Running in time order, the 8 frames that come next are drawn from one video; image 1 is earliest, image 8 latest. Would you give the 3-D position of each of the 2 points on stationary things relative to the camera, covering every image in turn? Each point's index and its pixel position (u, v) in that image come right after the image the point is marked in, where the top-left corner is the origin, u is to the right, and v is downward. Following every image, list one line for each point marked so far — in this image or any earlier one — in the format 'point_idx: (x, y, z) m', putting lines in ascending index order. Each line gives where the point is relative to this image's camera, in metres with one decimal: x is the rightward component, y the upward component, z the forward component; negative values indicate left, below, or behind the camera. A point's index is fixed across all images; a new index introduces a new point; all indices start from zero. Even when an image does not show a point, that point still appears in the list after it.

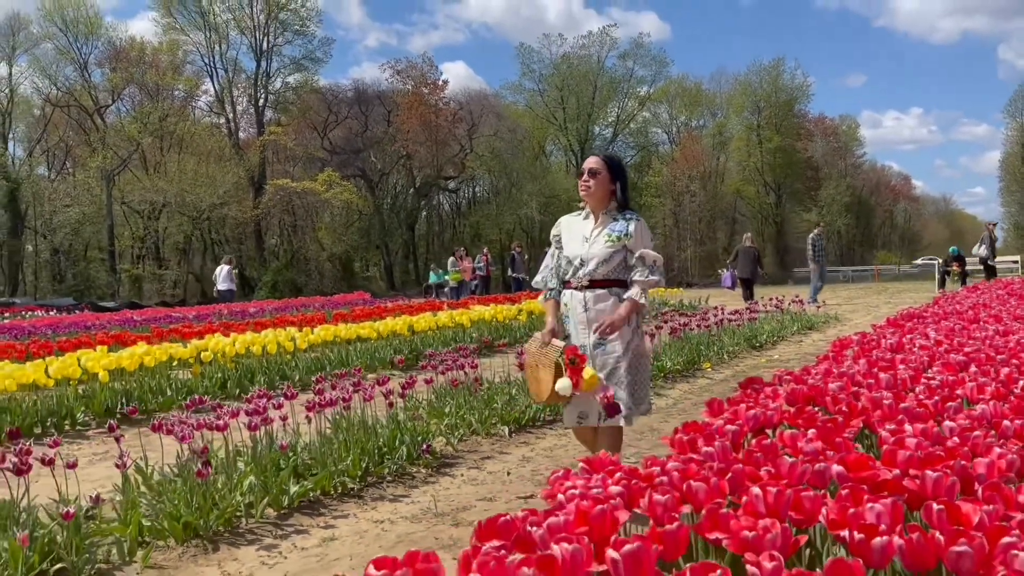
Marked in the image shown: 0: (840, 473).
0: (+0.9, -0.5, +2.4) m
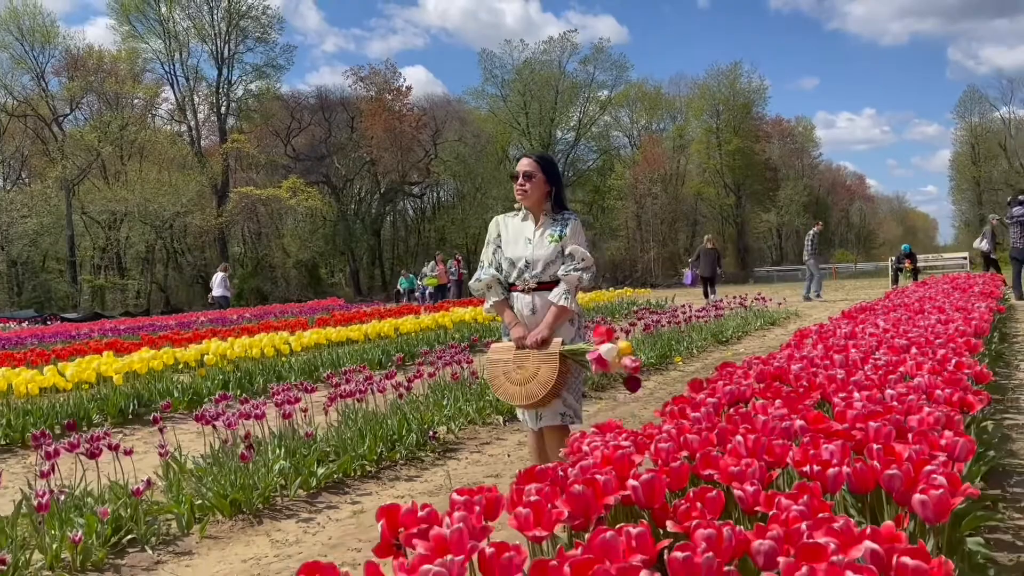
0: (+1.0, -0.5, +3.0) m
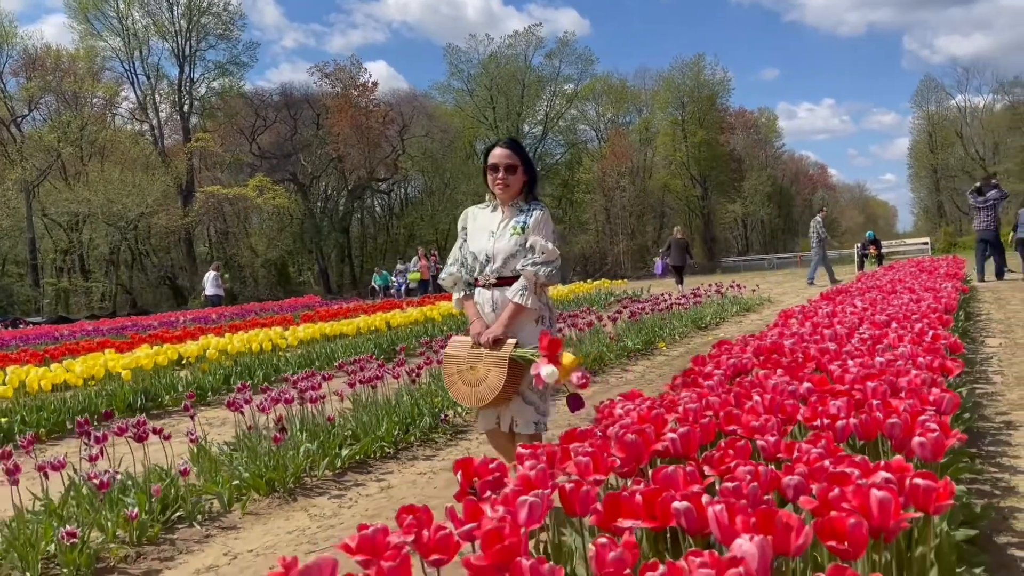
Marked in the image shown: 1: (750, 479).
0: (+1.2, -0.4, +3.3) m
1: (+0.6, -0.5, +2.2) m
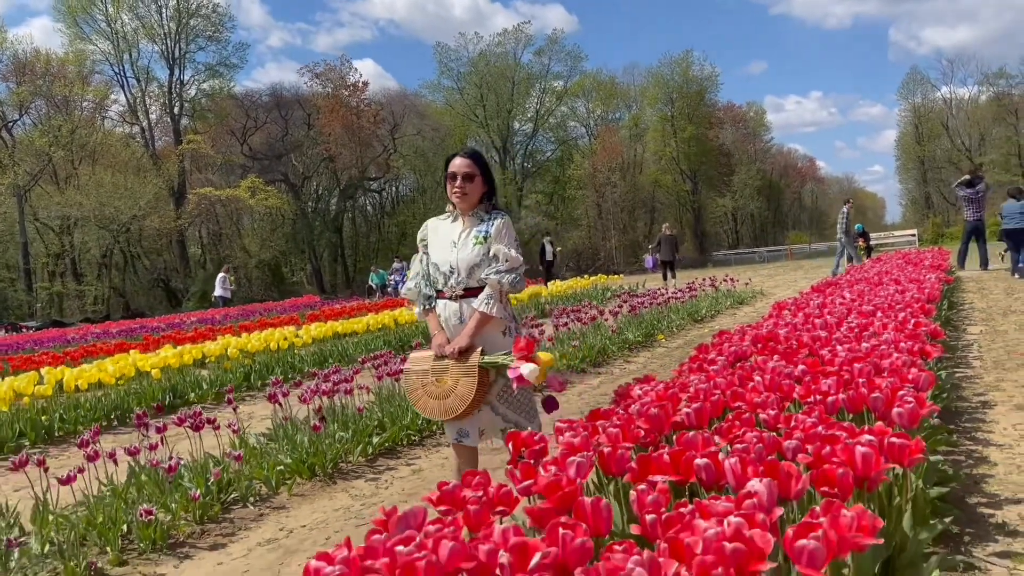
0: (+1.3, -0.4, +3.7) m
1: (+0.8, -0.5, +2.6) m
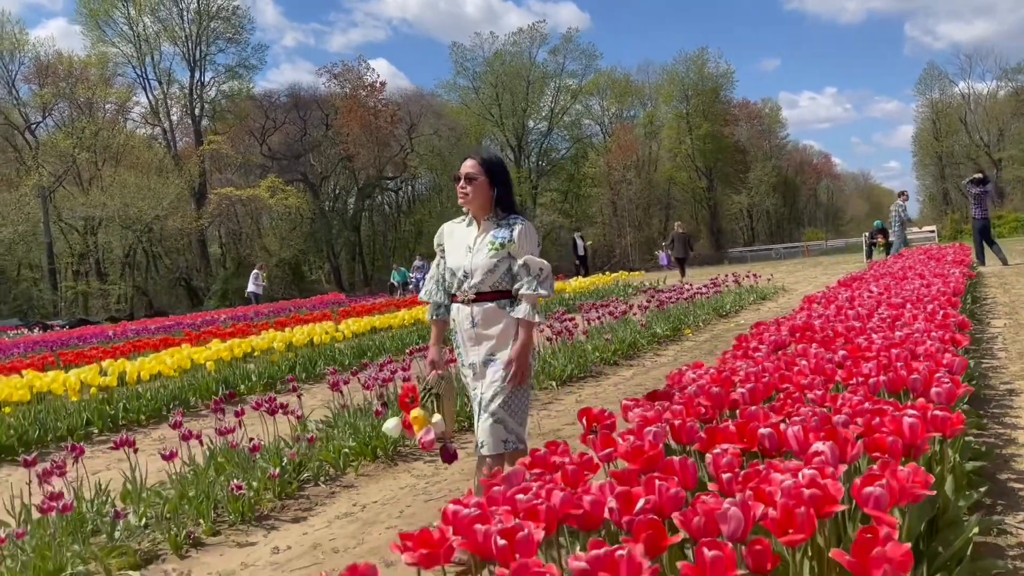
0: (+1.6, -0.3, +4.0) m
1: (+1.0, -0.4, +2.9) m
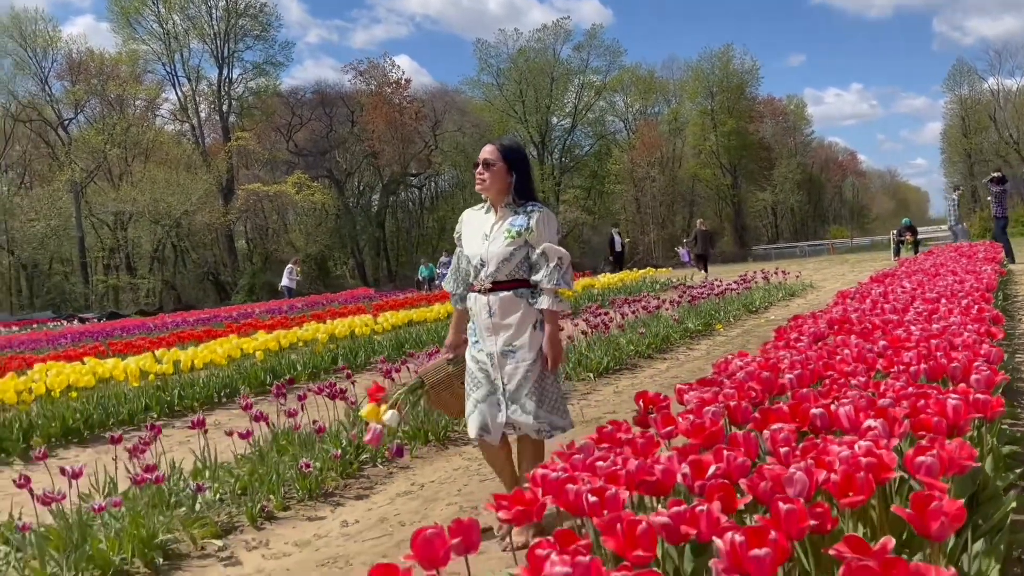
0: (+1.9, -0.3, +4.2) m
1: (+1.3, -0.4, +3.1) m
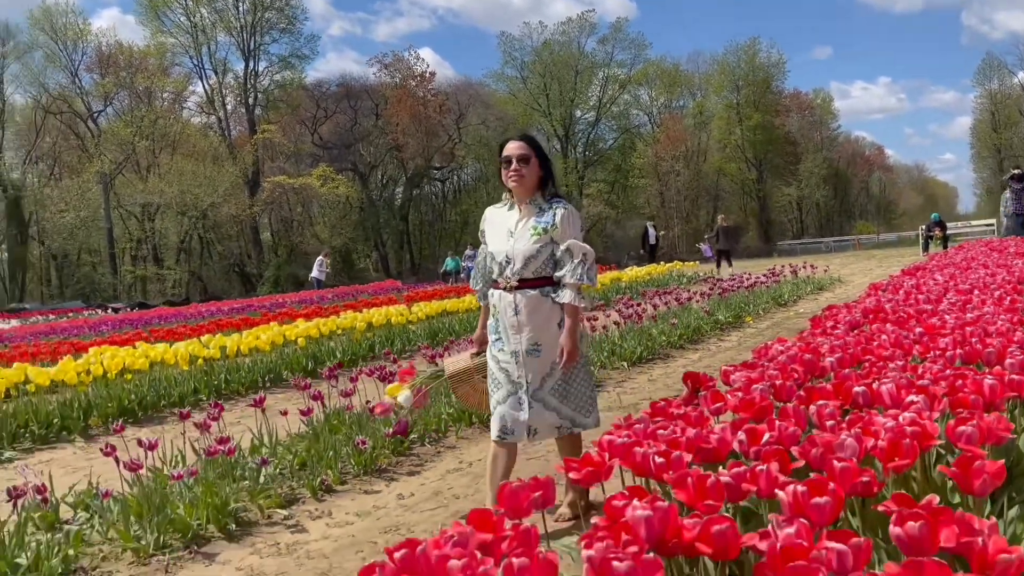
0: (+2.1, -0.2, +4.4) m
1: (+1.5, -0.4, +3.2) m
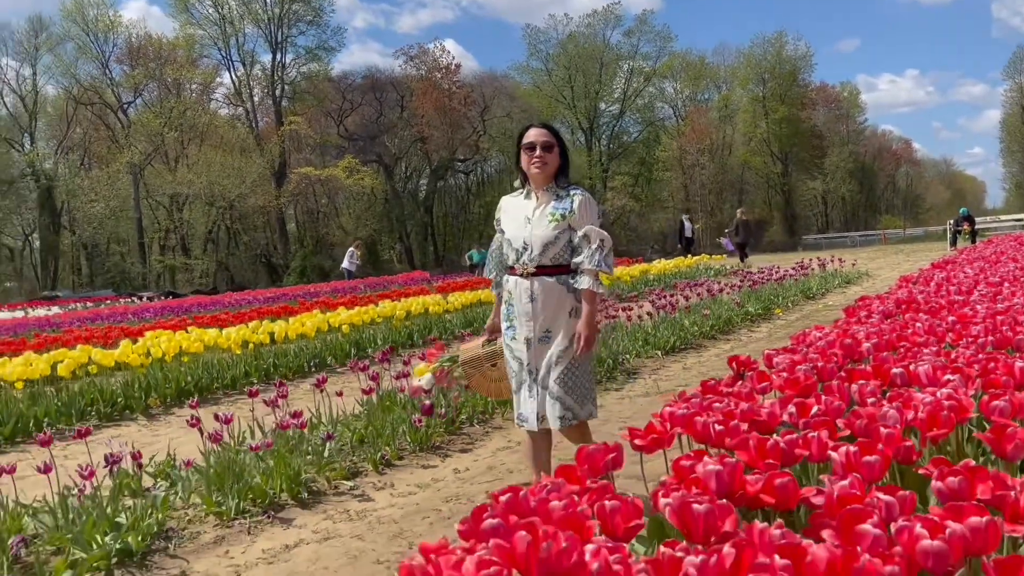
0: (+2.4, -0.2, +4.6) m
1: (+1.8, -0.3, +3.5) m
